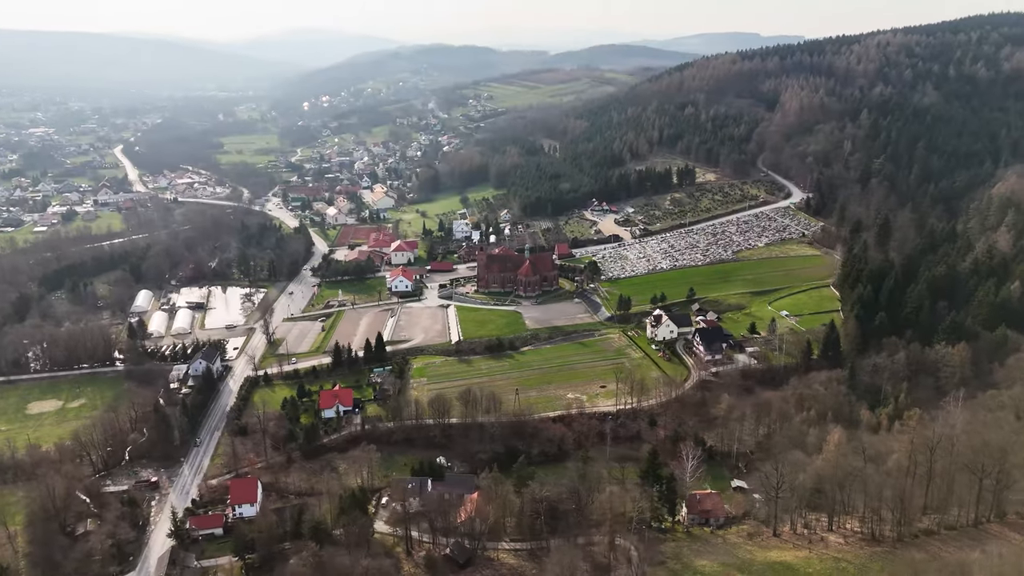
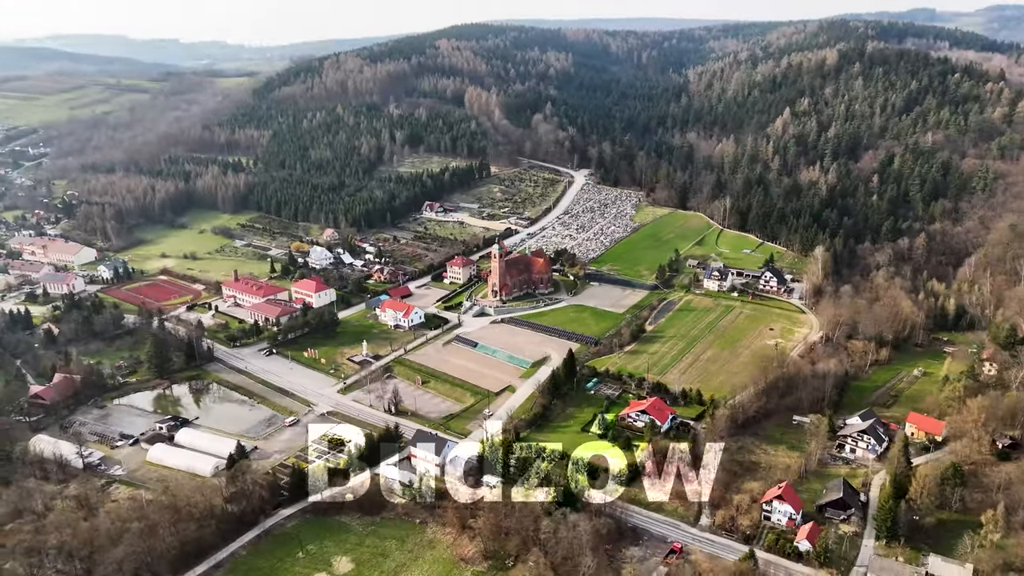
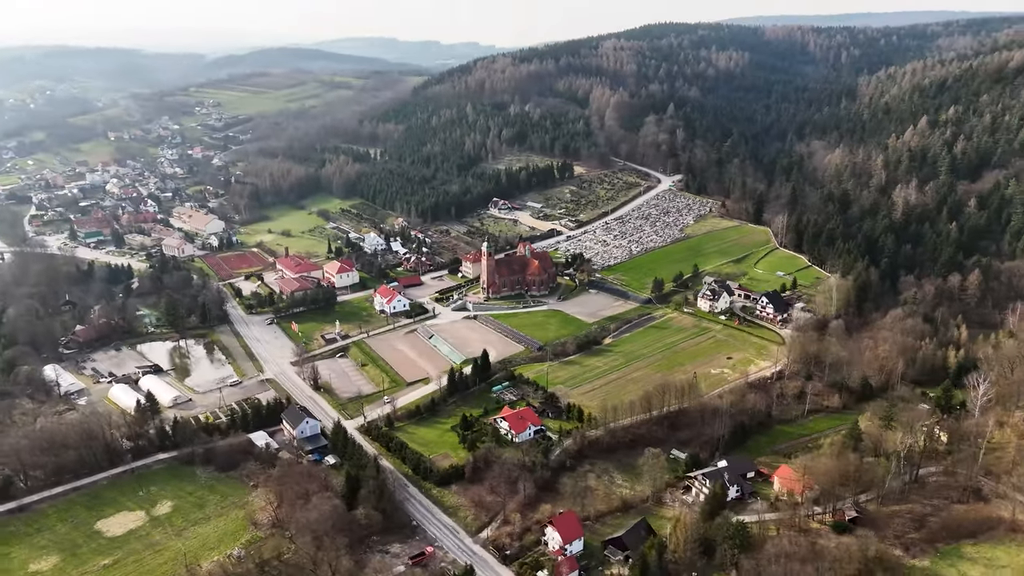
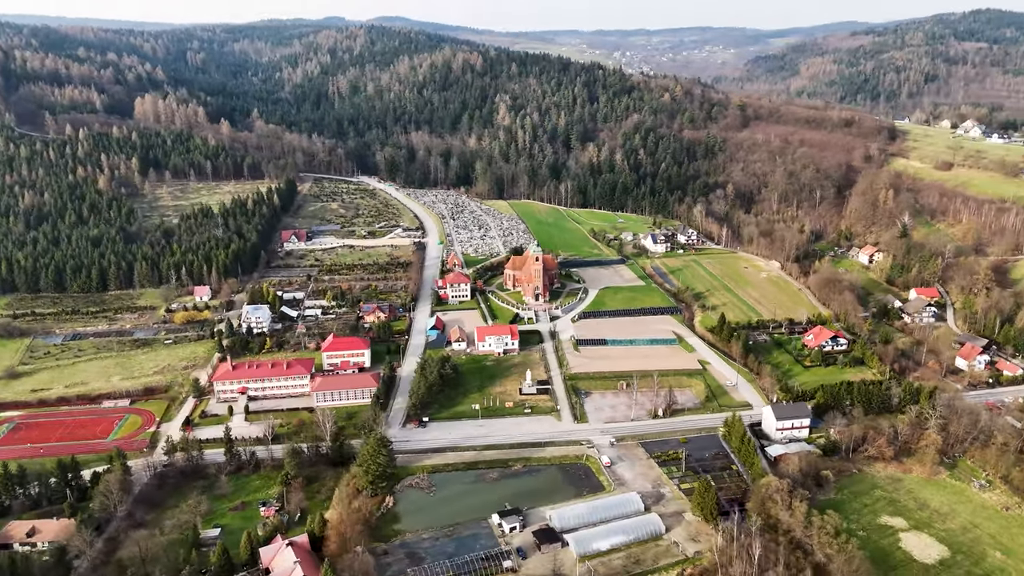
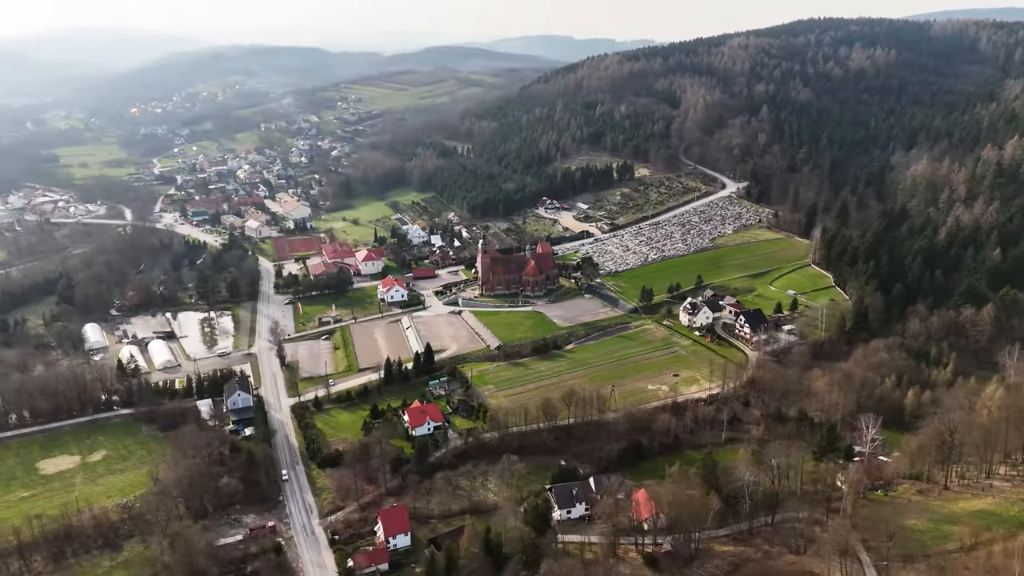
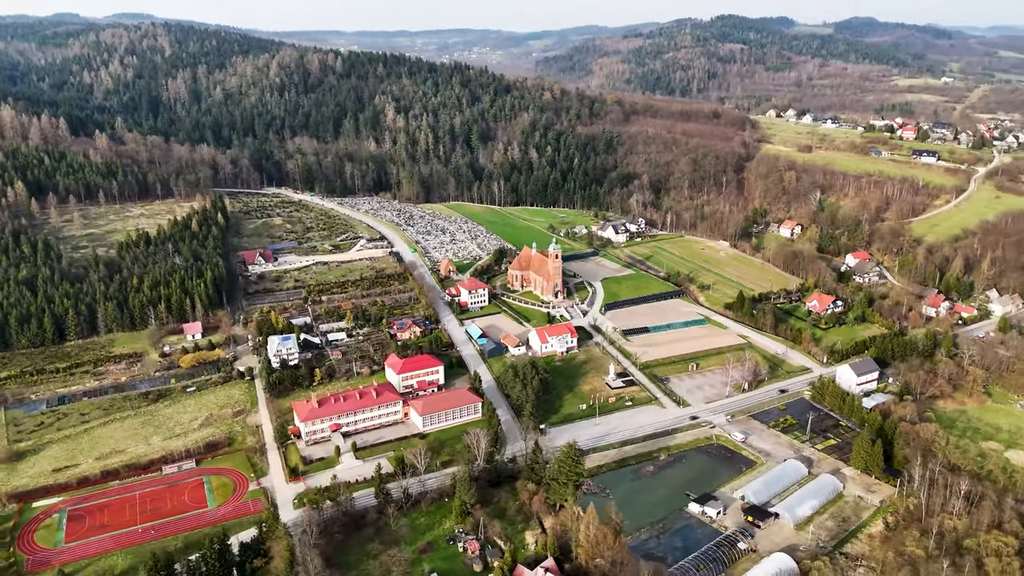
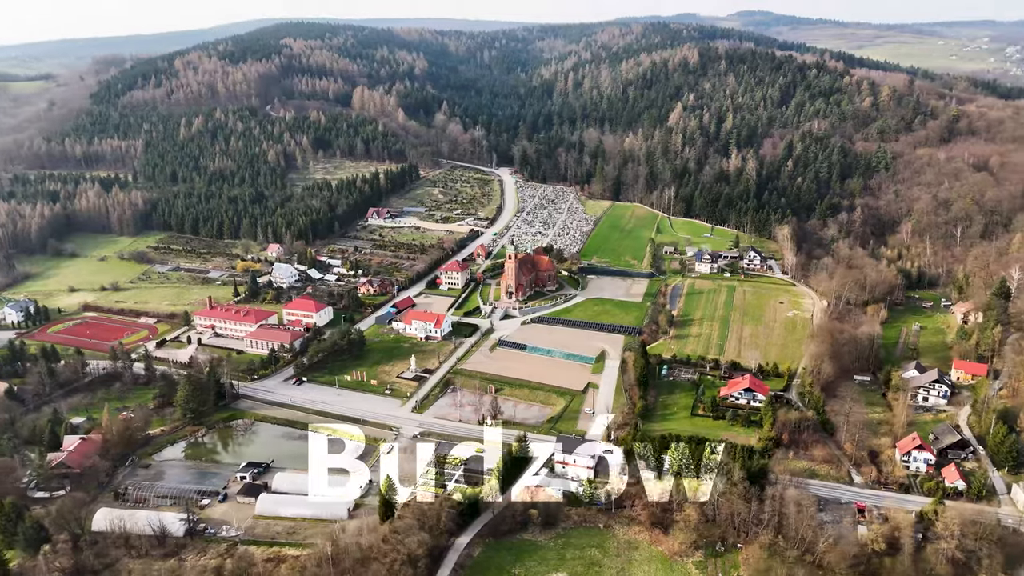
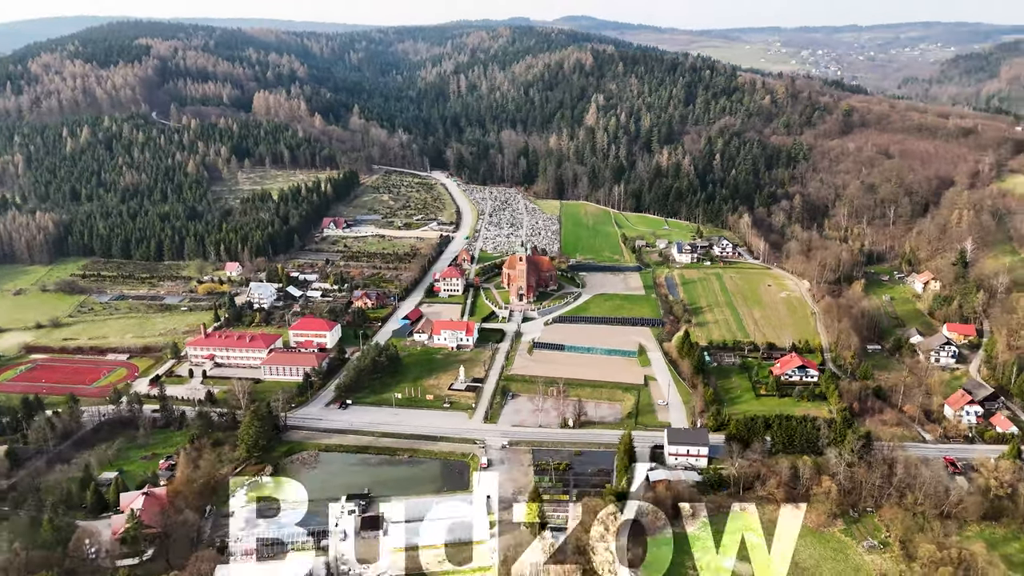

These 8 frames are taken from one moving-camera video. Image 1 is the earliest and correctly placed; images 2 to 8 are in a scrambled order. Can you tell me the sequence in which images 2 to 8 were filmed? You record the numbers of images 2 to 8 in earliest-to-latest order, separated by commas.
5, 3, 2, 7, 8, 4, 6
